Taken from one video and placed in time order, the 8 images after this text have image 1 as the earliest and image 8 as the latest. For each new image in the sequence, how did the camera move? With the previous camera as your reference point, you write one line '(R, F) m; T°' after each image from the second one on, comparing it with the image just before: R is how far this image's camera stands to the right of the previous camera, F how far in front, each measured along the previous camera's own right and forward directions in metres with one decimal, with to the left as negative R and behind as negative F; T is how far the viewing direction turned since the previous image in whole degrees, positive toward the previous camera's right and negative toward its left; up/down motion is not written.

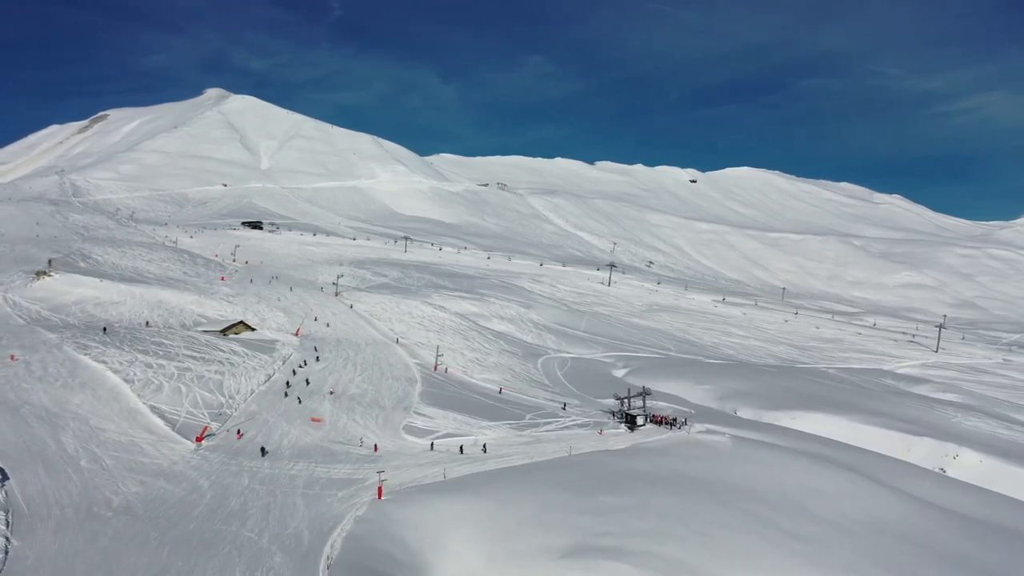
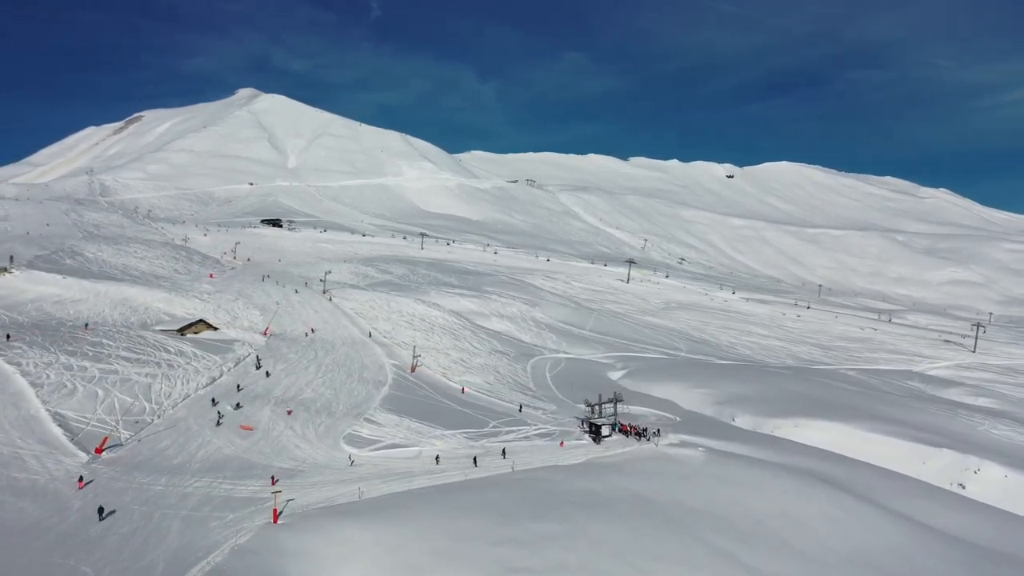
(+2.0, +2.0) m; -3°
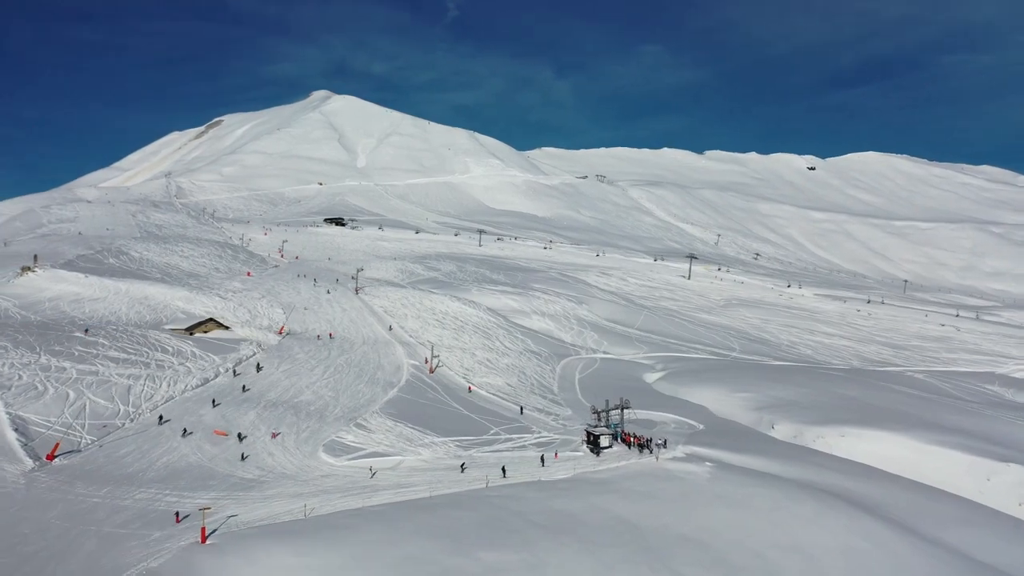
(+1.8, +1.7) m; -6°
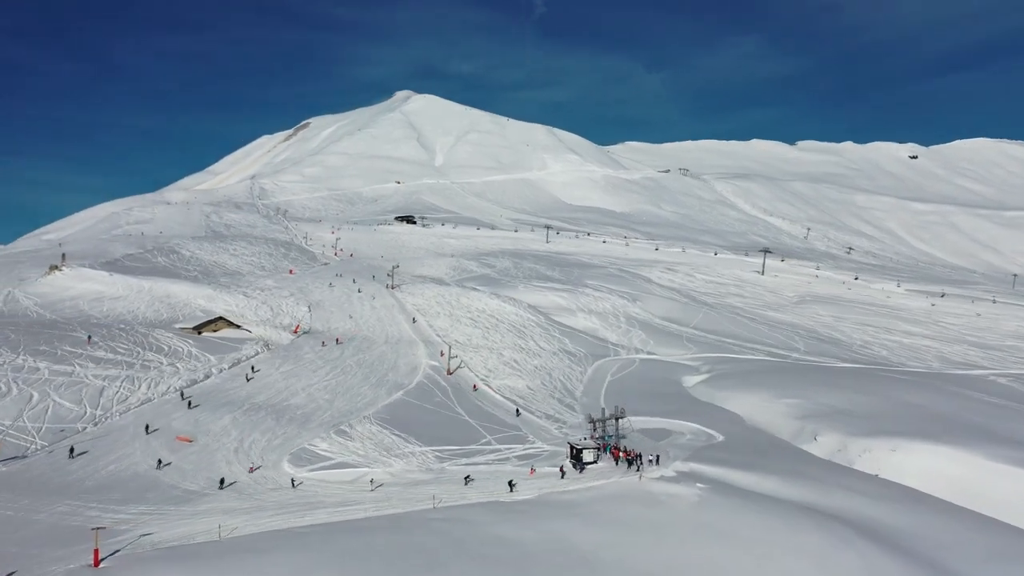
(+2.1, +1.8) m; -6°
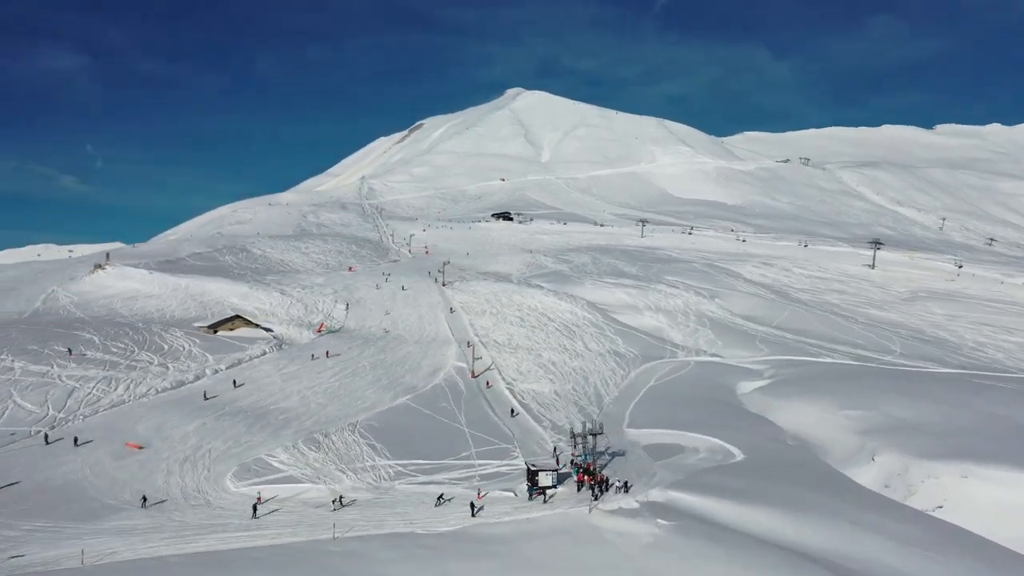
(+2.7, +2.2) m; -9°
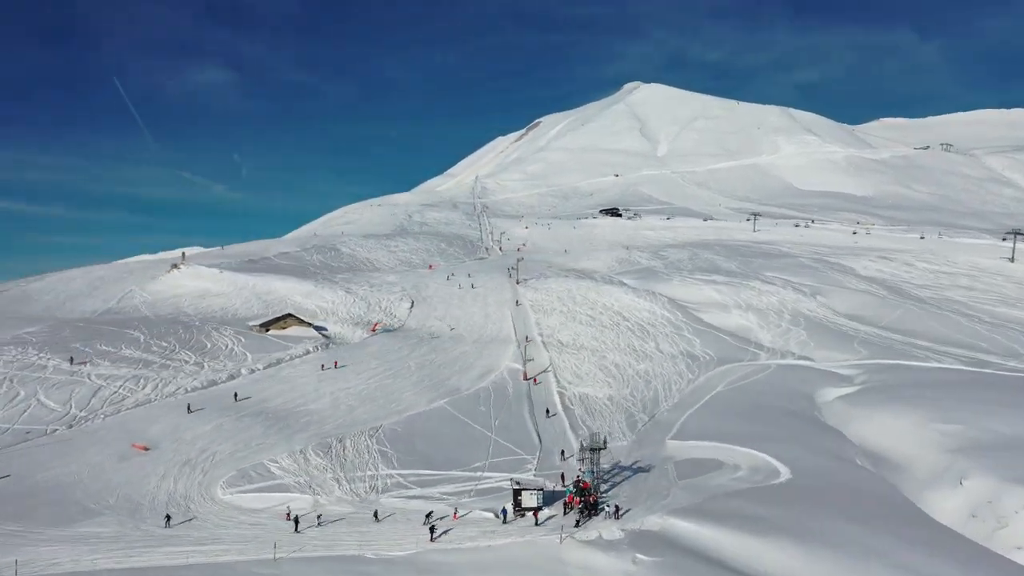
(+1.9, +1.5) m; -9°
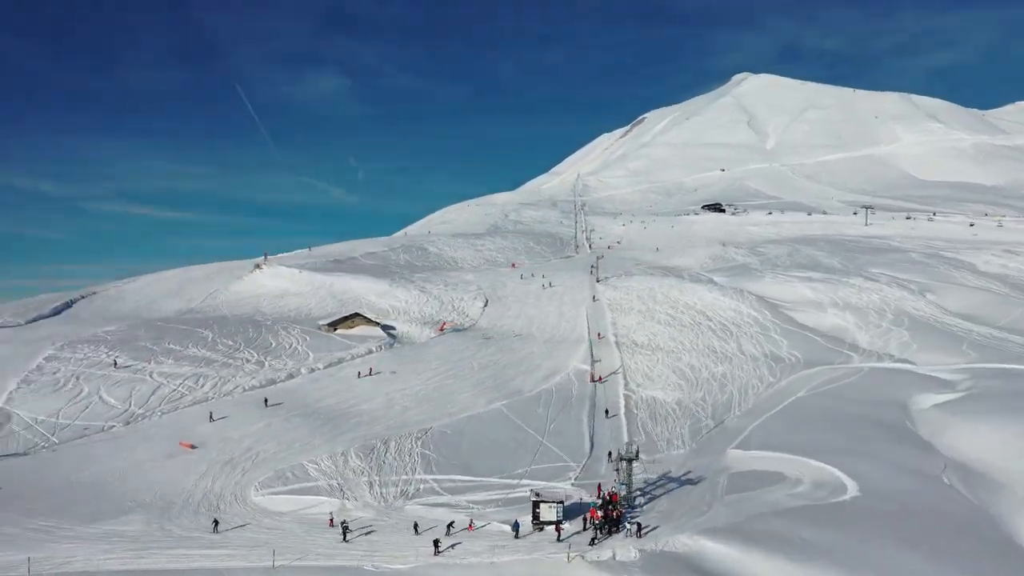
(+1.1, +0.8) m; -8°
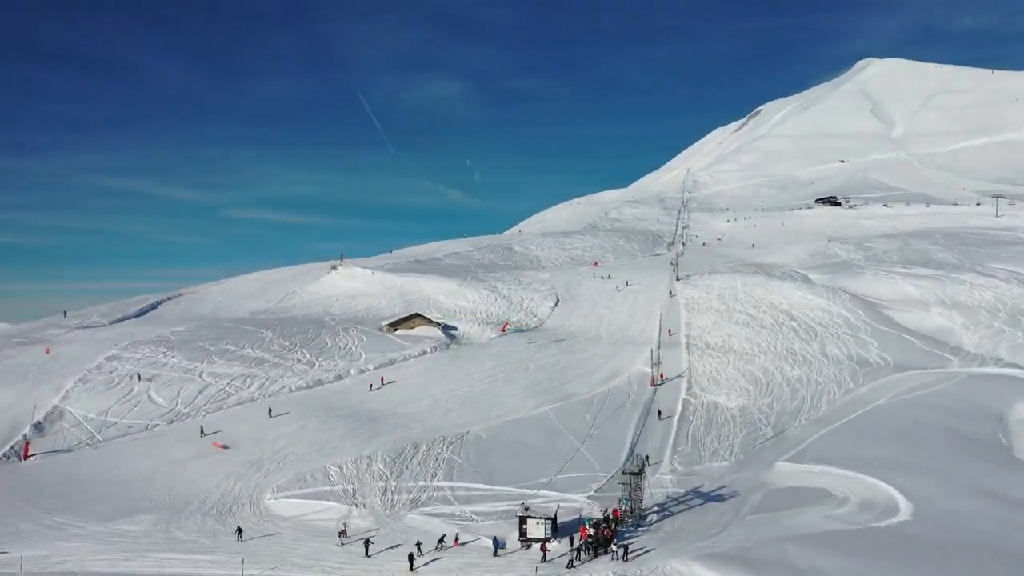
(+1.5, +0.8) m; -8°
